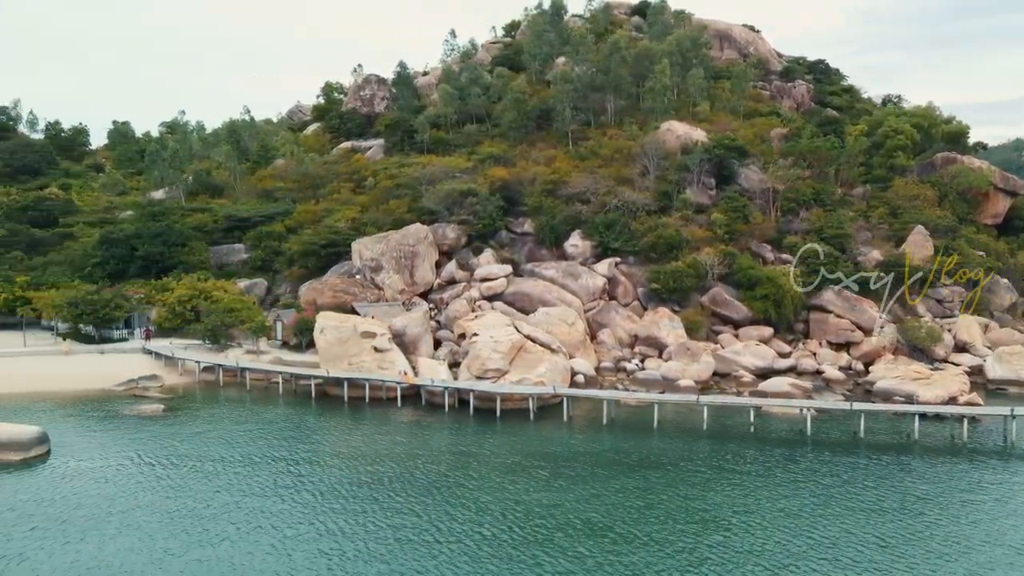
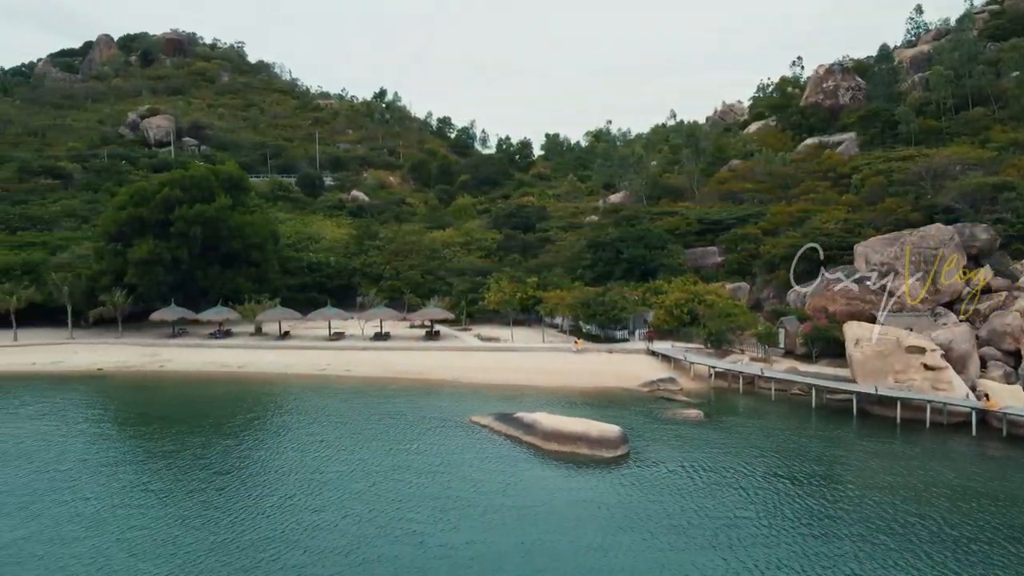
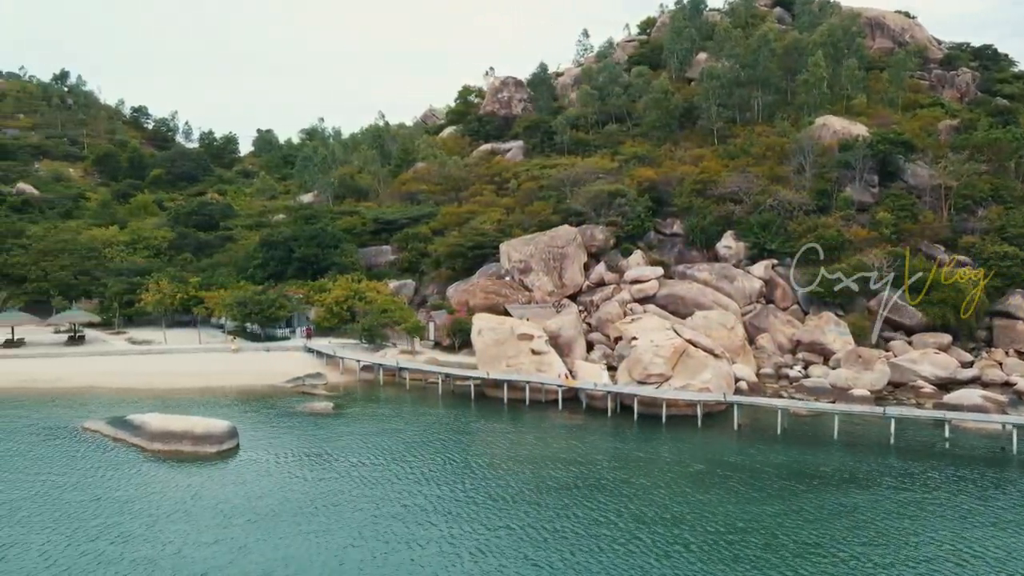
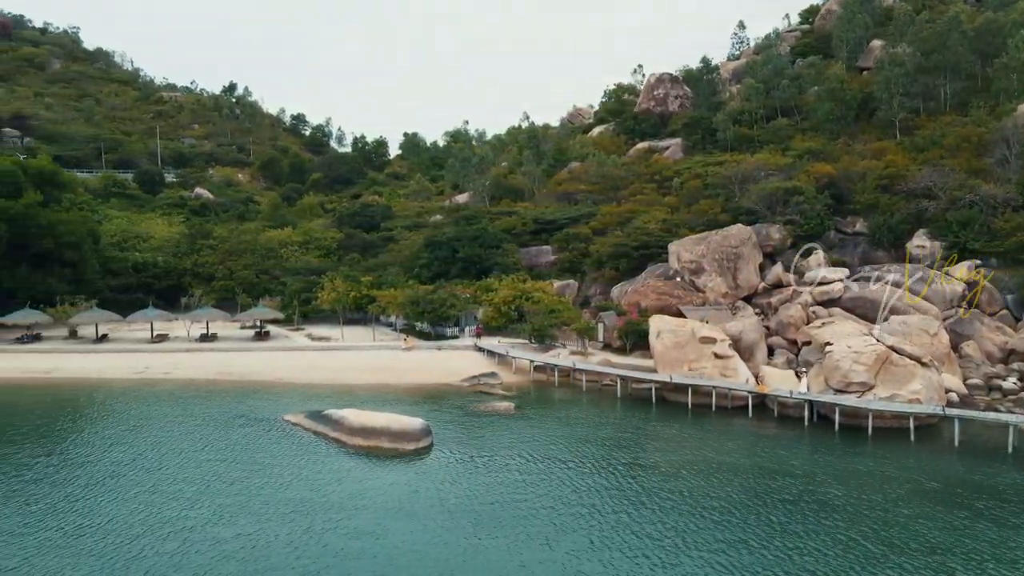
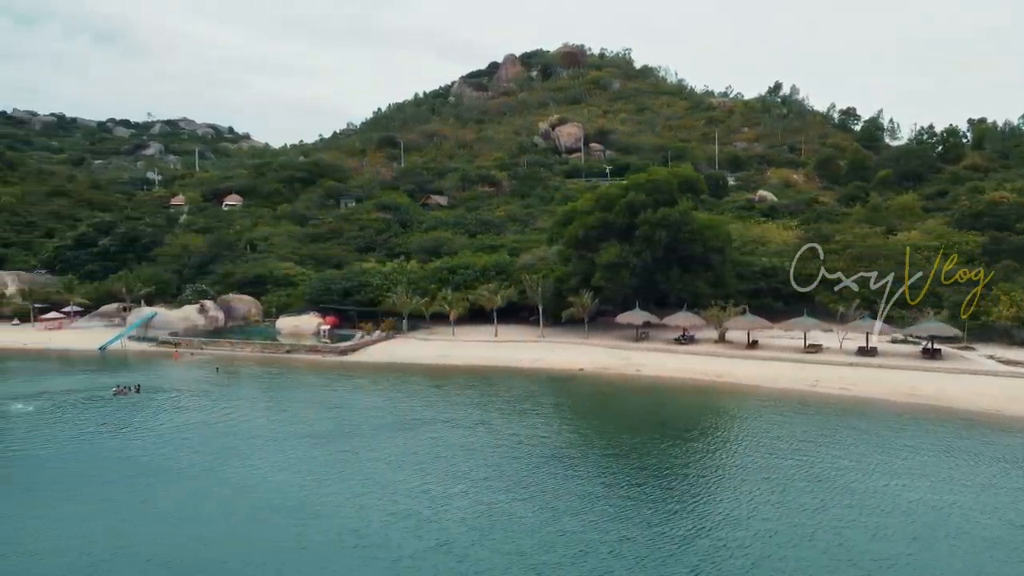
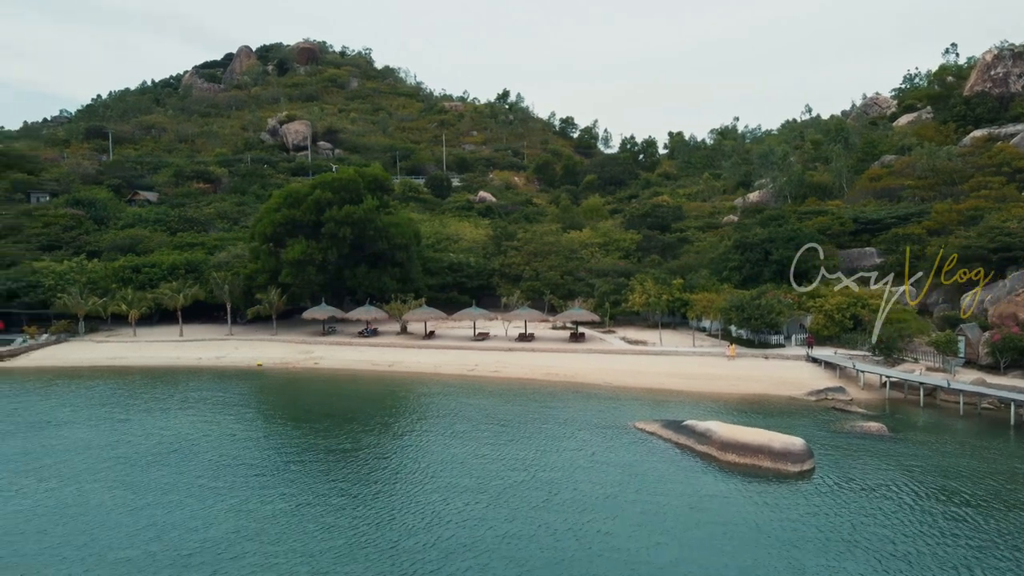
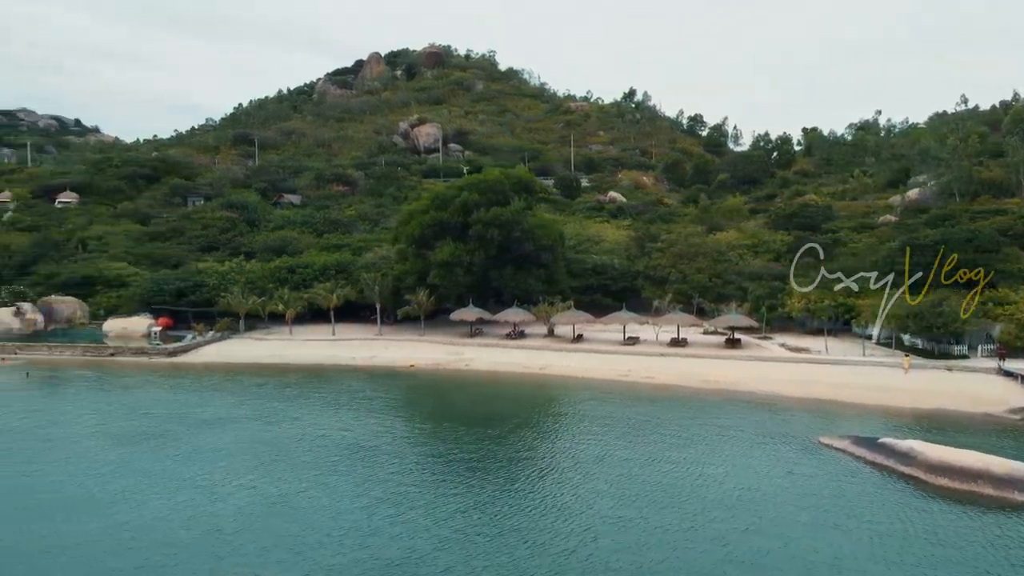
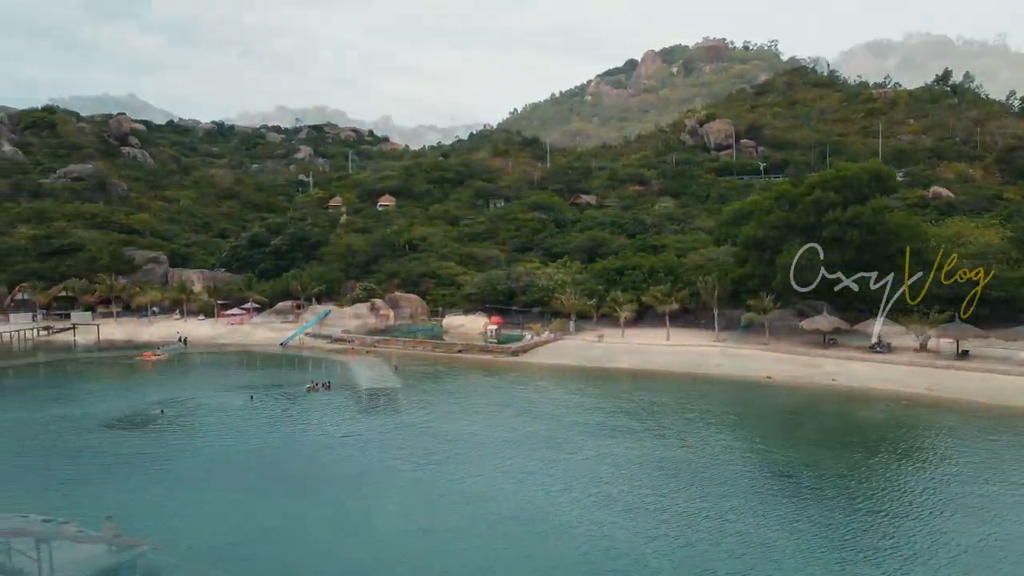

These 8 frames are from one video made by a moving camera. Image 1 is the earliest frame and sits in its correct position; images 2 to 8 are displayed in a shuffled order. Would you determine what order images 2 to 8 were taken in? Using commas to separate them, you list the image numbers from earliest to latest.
3, 4, 2, 6, 7, 5, 8
